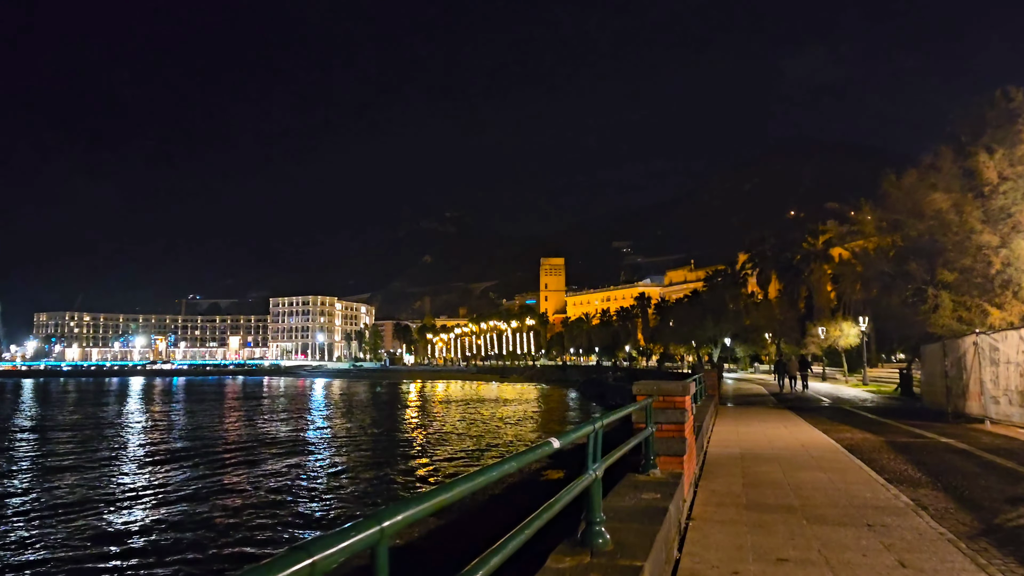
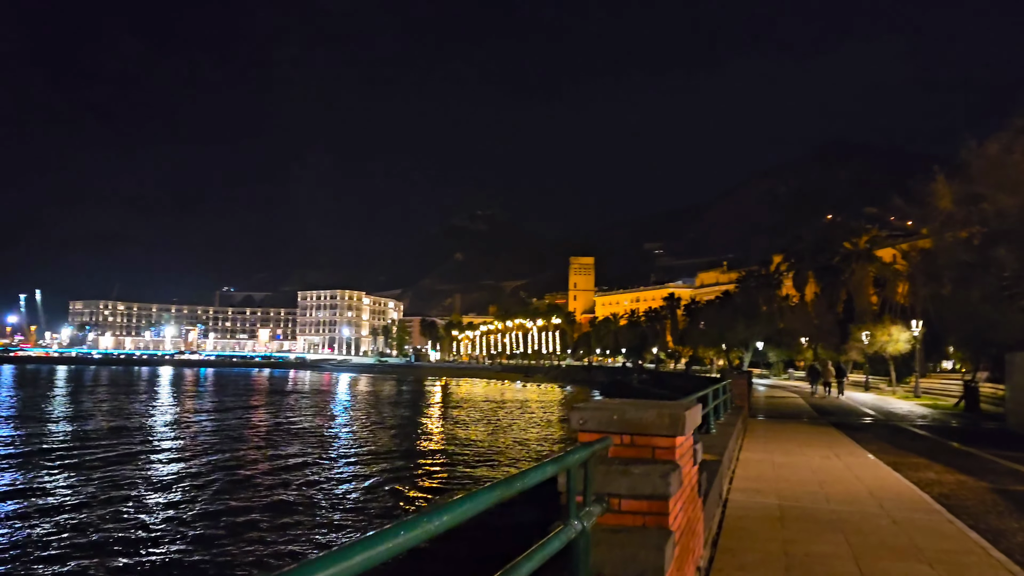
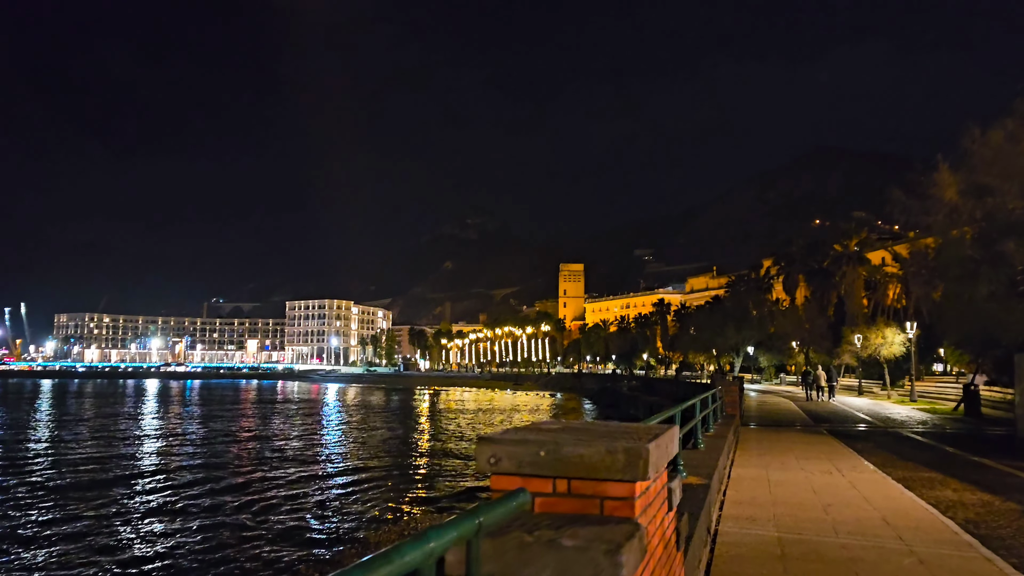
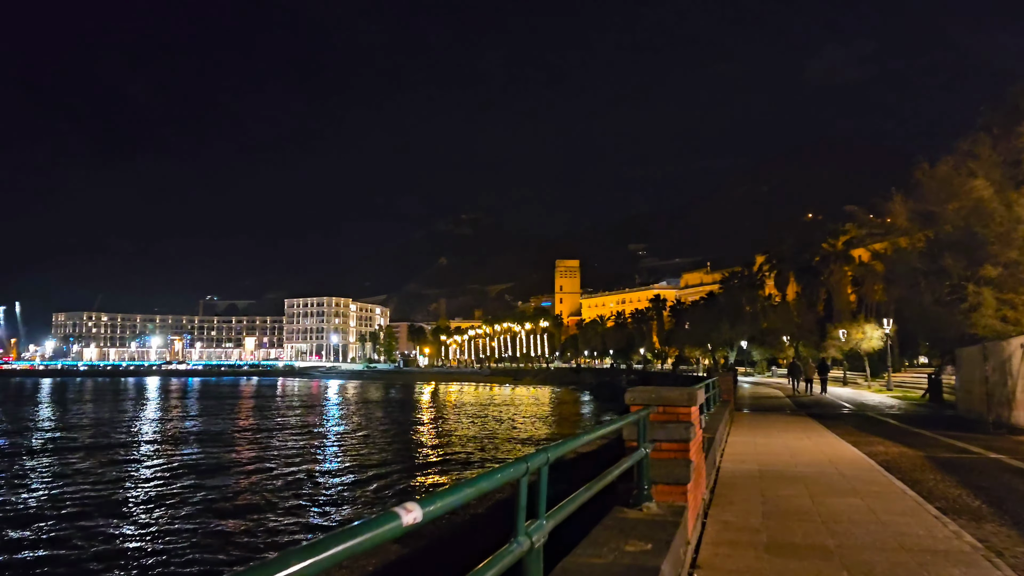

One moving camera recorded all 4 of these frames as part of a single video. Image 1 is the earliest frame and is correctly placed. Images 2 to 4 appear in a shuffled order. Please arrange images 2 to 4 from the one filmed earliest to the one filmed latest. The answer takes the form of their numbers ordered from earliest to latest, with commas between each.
4, 2, 3
